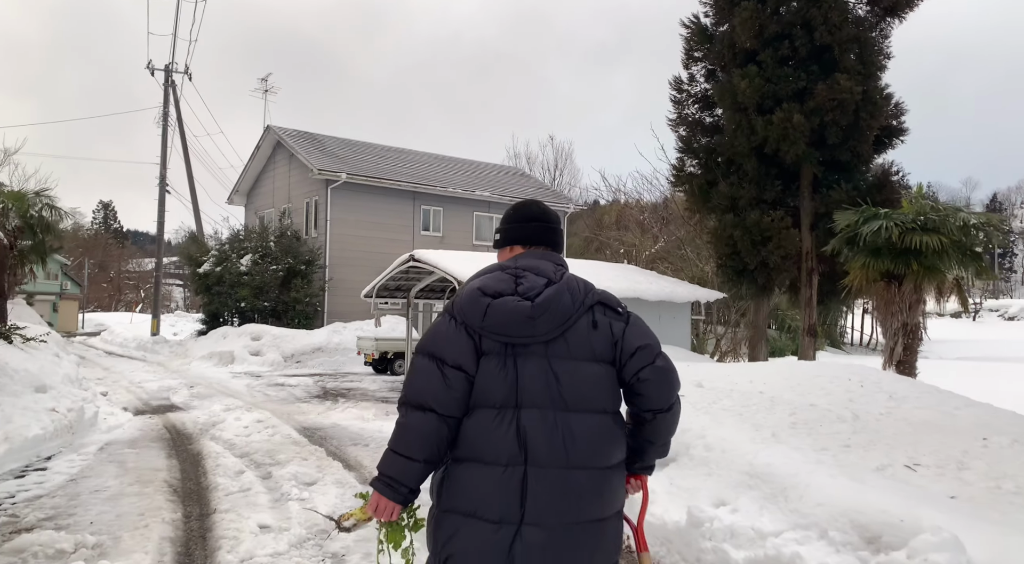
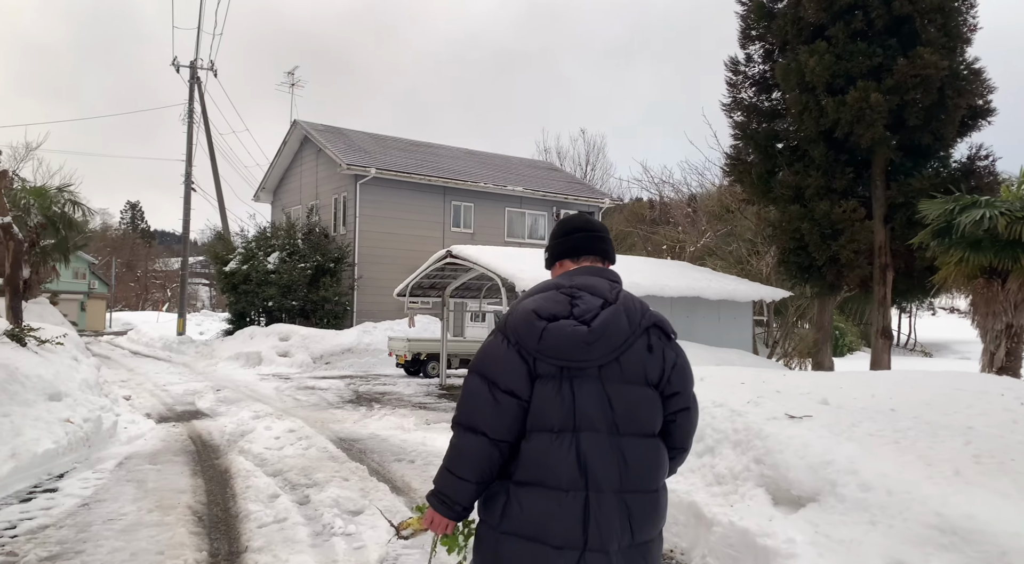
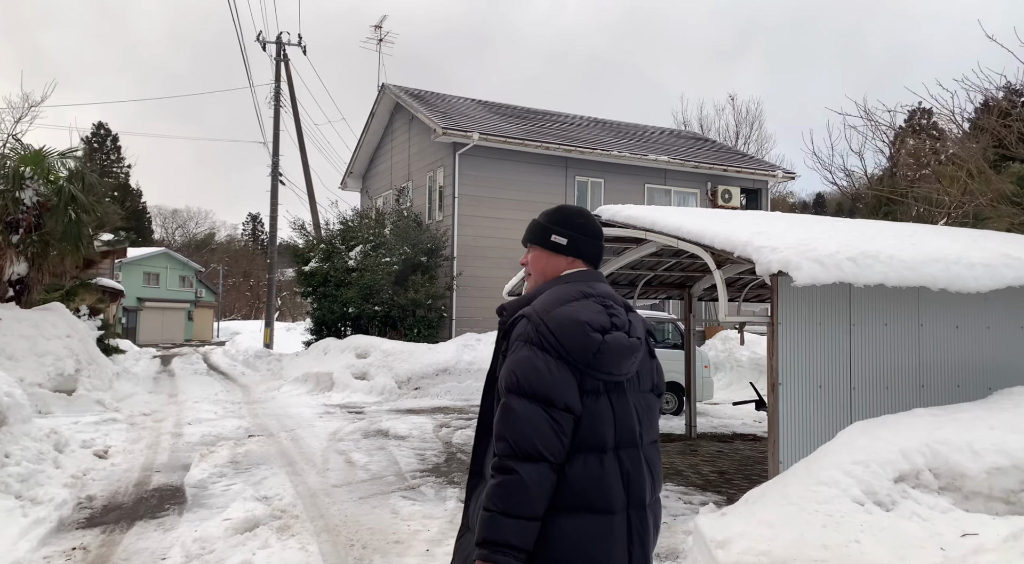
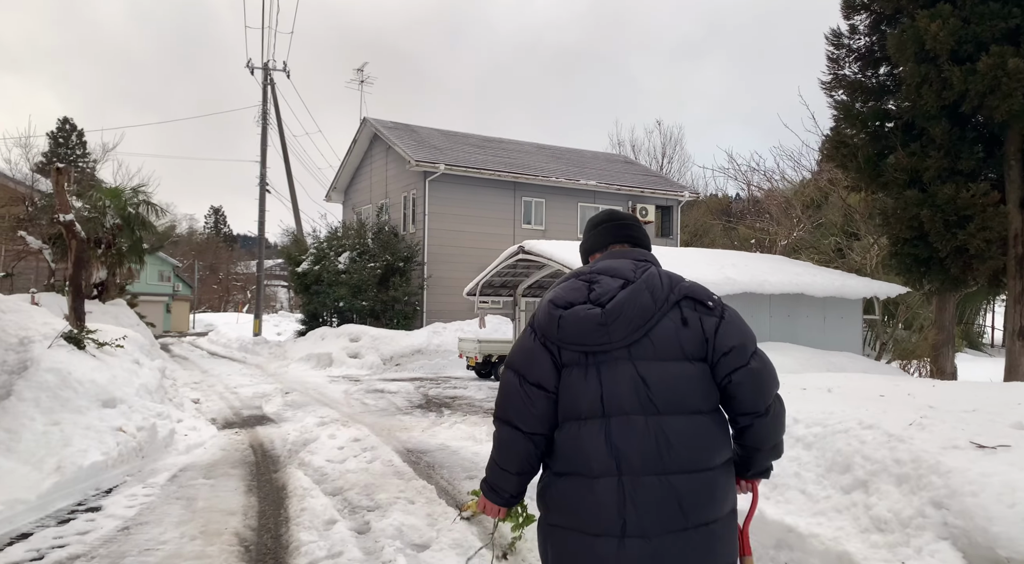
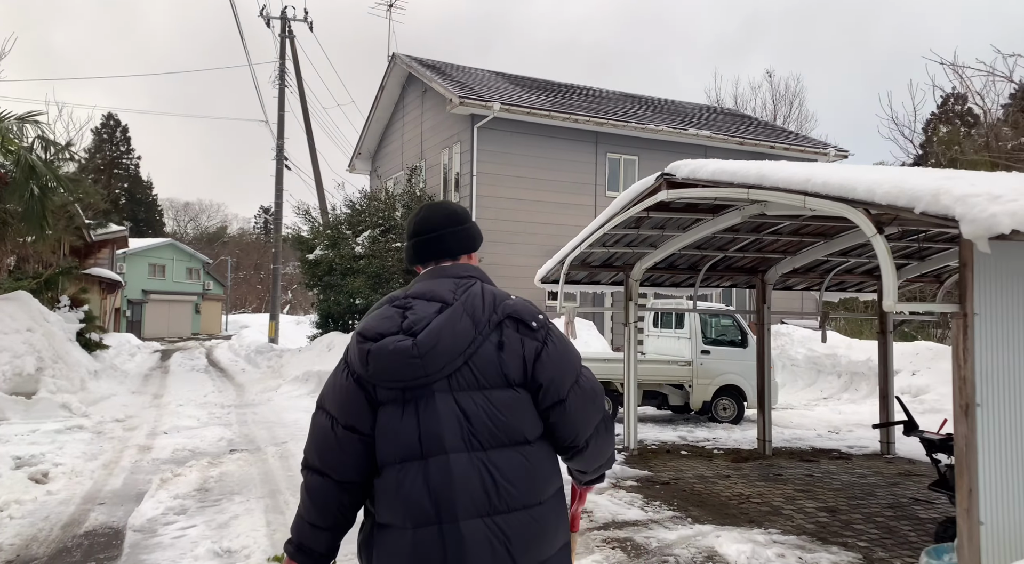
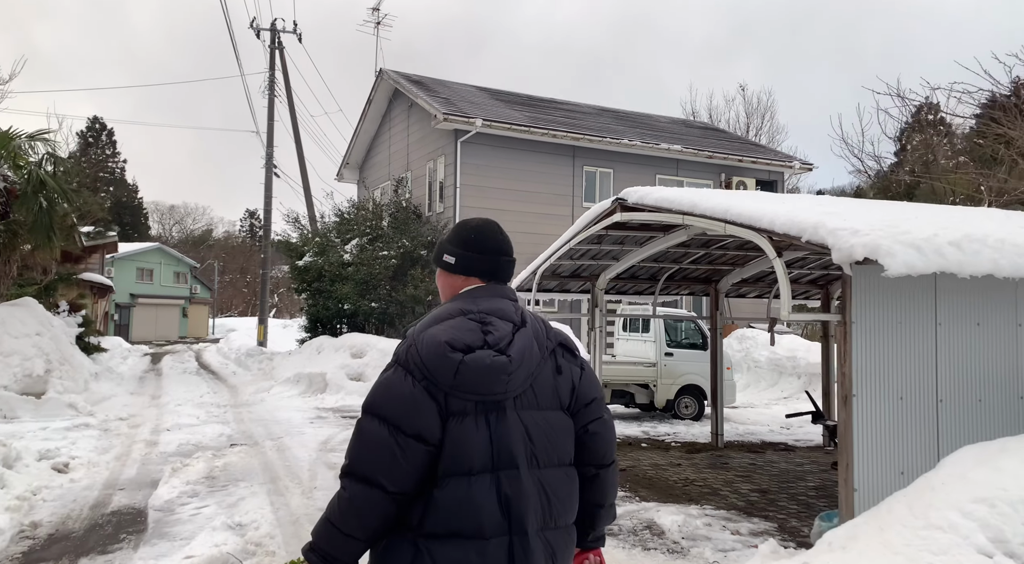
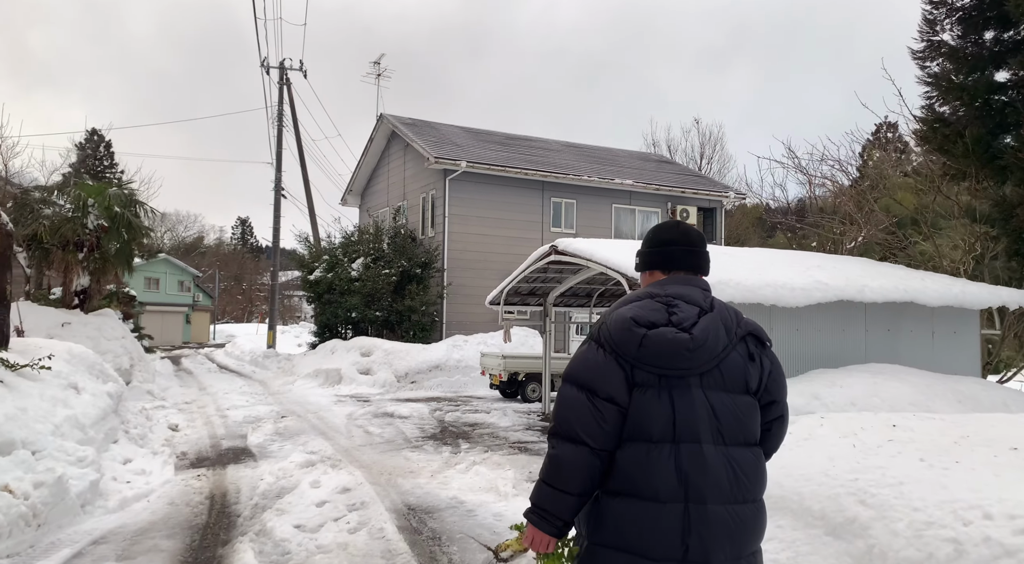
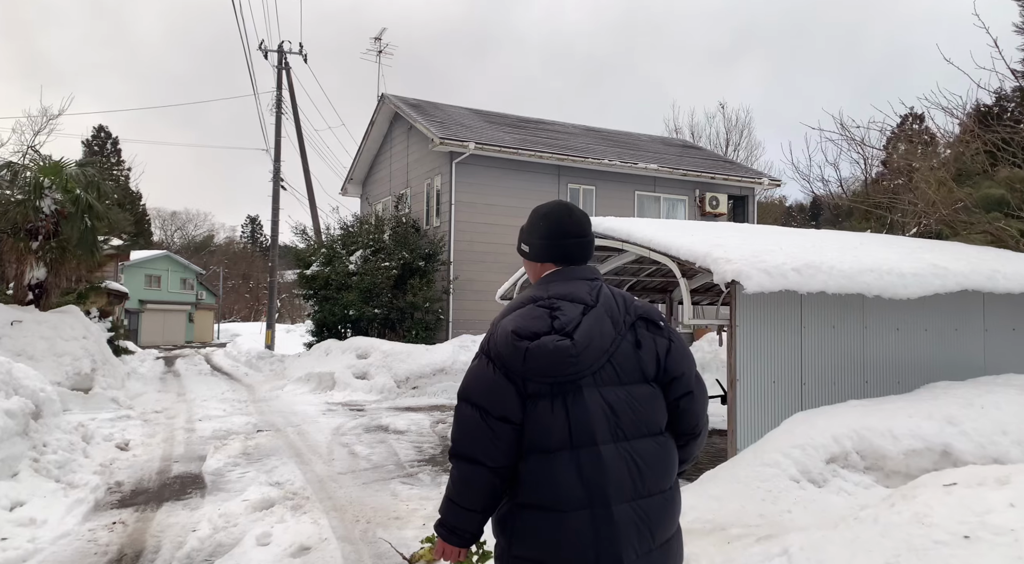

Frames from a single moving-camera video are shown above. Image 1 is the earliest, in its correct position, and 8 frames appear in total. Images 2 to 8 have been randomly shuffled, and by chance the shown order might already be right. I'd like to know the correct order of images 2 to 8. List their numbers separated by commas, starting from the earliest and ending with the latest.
2, 4, 7, 8, 3, 6, 5
